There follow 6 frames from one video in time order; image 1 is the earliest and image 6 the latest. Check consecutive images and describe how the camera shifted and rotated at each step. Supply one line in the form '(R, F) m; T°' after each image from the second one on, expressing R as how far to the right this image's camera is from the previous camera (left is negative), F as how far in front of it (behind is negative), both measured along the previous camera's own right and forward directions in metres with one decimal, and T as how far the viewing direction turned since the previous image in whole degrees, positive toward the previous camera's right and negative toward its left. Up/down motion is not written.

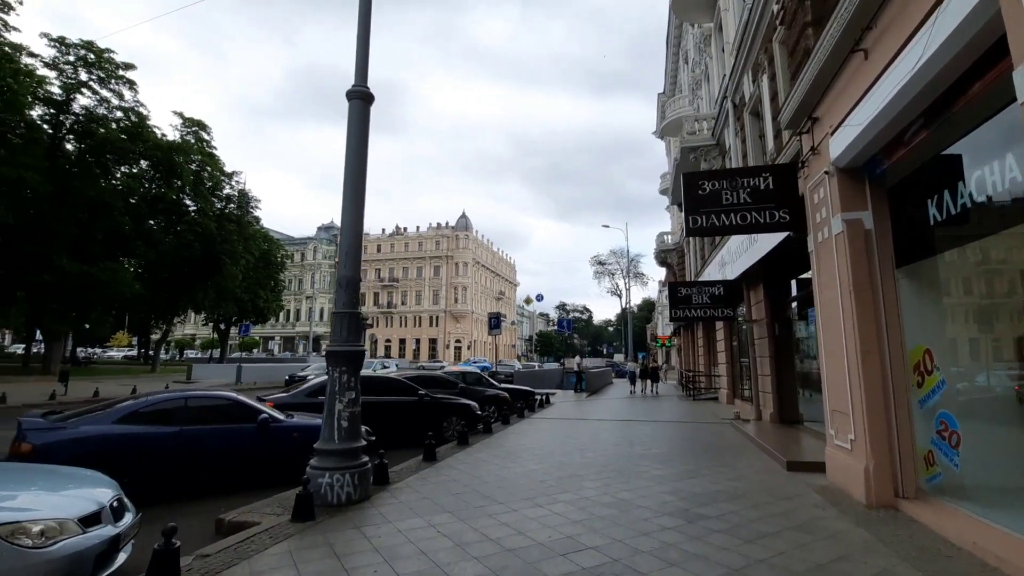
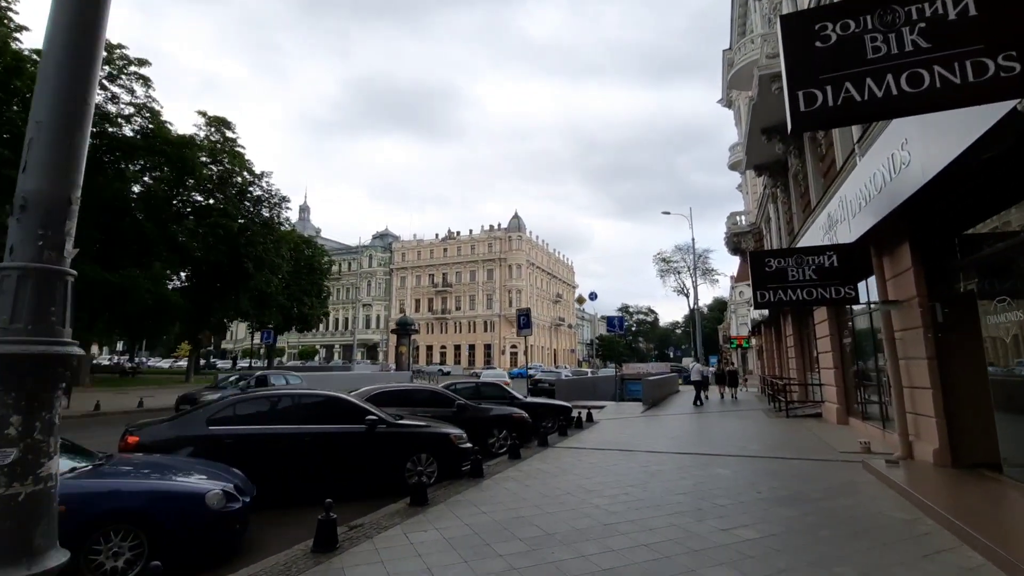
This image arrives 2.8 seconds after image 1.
(+1.0, +3.9) m; -7°
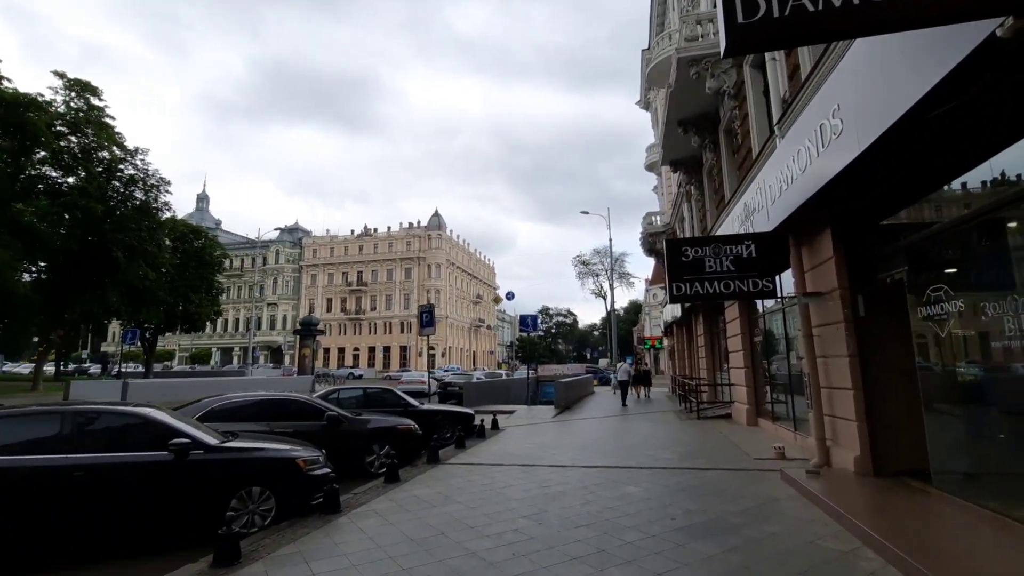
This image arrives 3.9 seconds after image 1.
(+0.6, +1.5) m; +9°
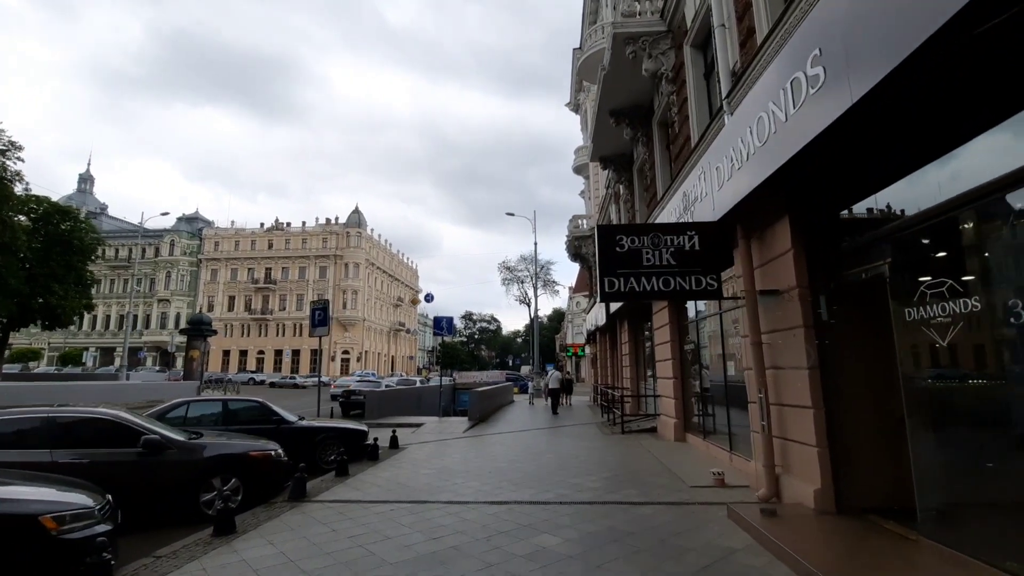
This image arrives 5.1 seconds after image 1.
(+0.4, +1.7) m; +8°
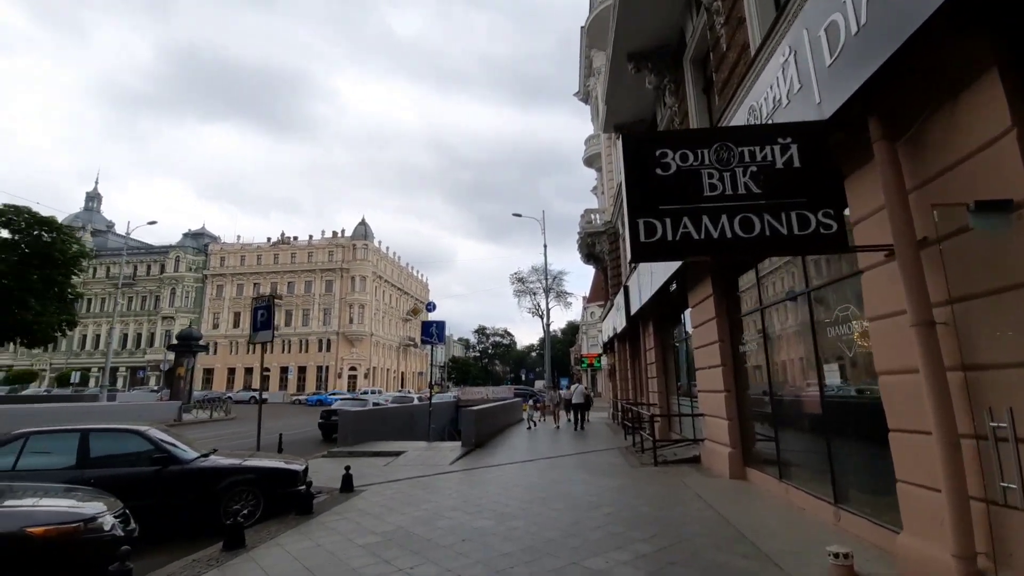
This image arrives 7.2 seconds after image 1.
(+0.4, +2.9) m; -2°
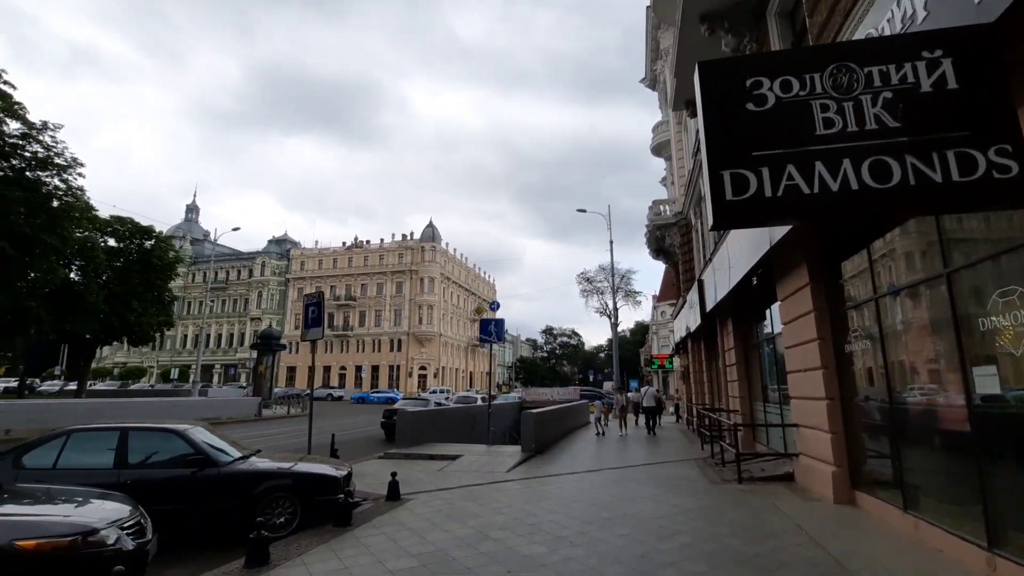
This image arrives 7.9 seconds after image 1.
(+0.2, +0.9) m; -8°
